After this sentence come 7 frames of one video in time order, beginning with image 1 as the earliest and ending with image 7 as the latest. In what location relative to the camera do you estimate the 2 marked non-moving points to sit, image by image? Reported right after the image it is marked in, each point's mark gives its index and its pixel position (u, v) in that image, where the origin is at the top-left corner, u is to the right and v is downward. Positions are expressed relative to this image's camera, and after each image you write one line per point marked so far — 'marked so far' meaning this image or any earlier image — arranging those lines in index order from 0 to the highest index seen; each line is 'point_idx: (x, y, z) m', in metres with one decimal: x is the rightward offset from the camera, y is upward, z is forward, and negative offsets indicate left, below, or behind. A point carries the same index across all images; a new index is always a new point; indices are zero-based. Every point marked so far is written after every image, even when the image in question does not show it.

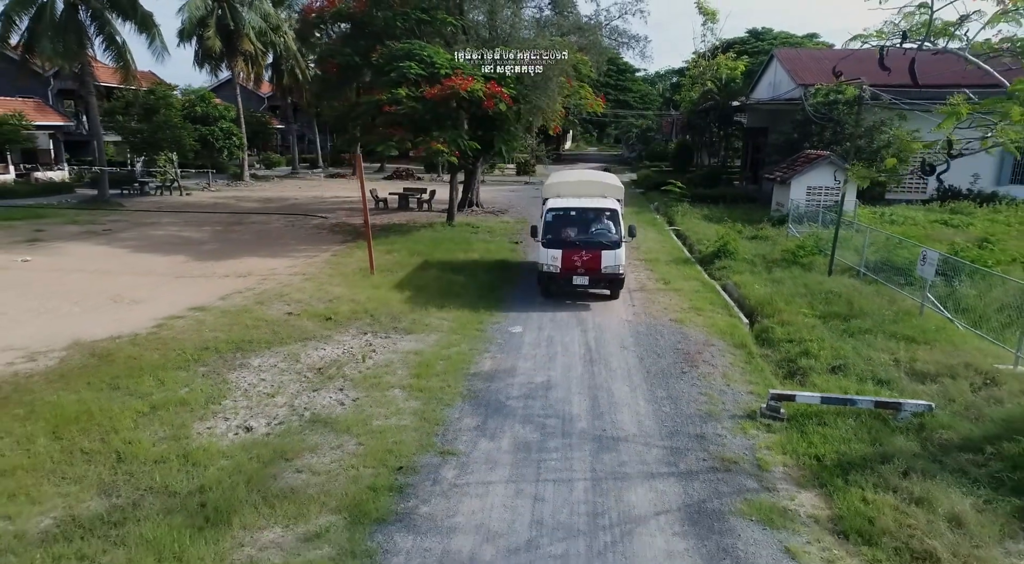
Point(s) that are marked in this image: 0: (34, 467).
0: (-4.7, -1.8, +6.3) m
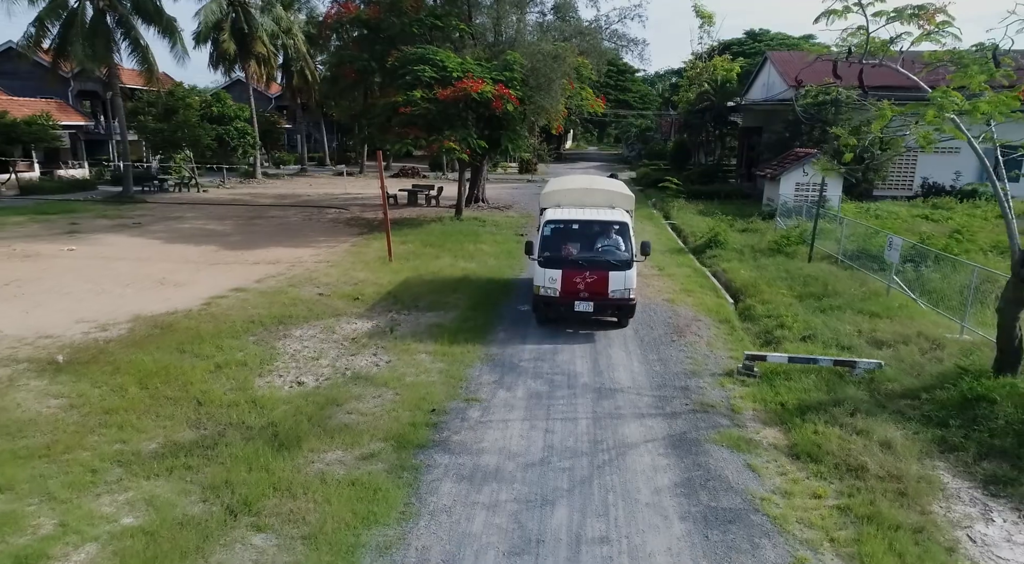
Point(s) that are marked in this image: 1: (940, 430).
0: (-4.5, -1.5, +7.6) m
1: (+4.6, -1.6, +7.0) m
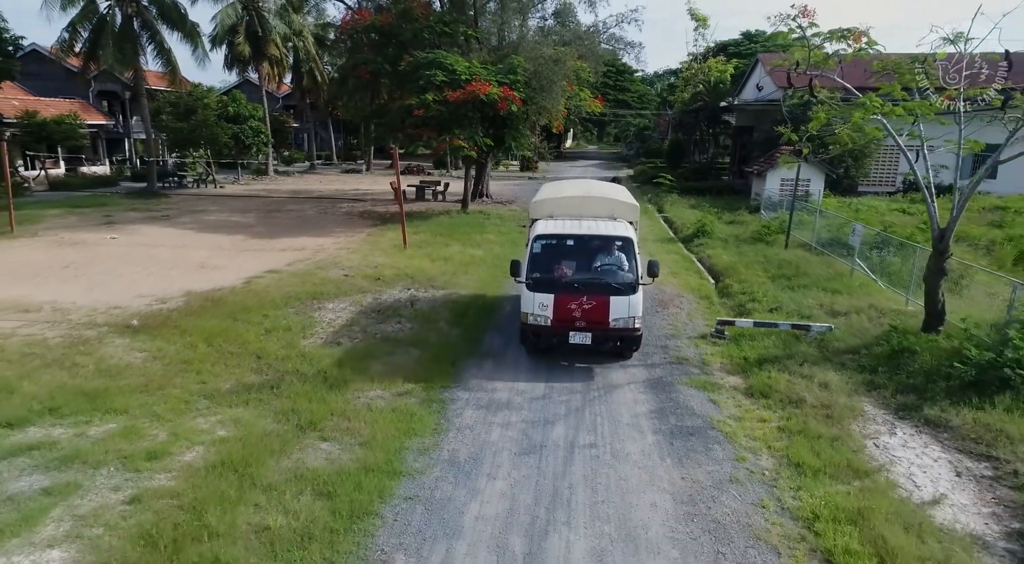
0: (-4.4, -1.1, +9.2) m
1: (+4.7, -1.2, +8.5) m
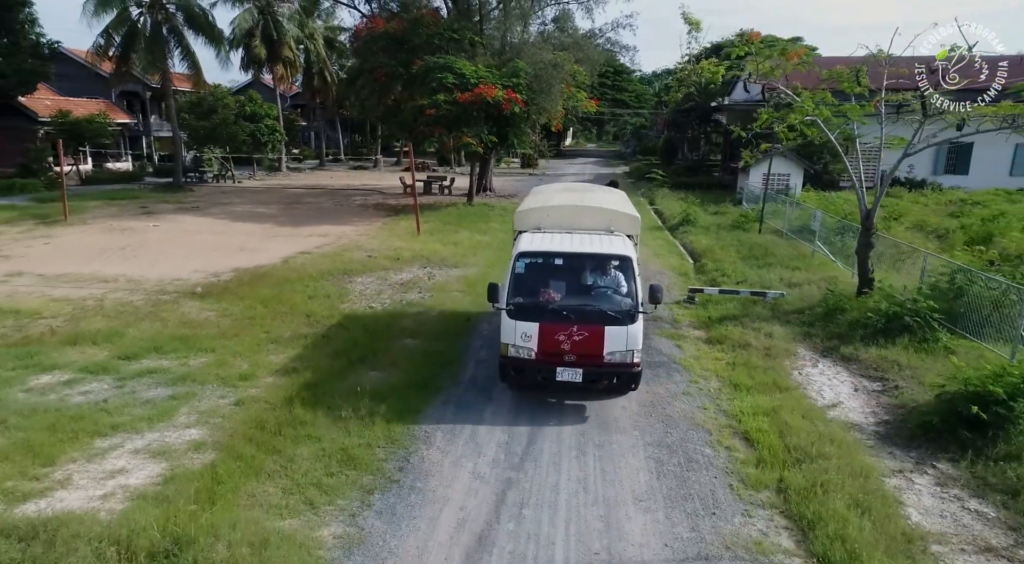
0: (-4.3, -0.6, +11.2) m
1: (+4.8, -0.7, +10.5) m
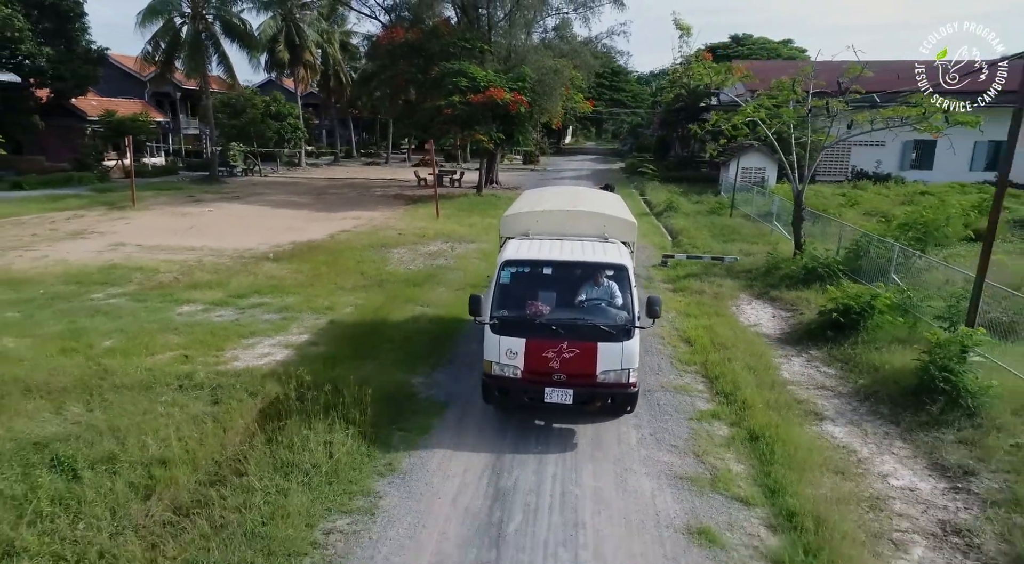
0: (-4.1, +0.2, +14.3) m
1: (+5.0, 0.0, +13.6) m
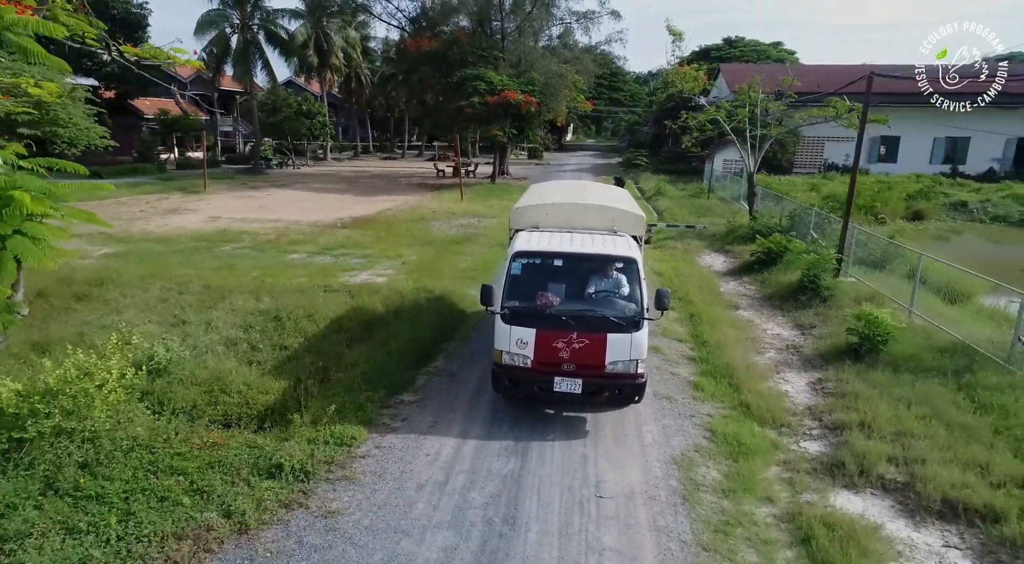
0: (-3.6, +1.3, +18.4) m
1: (+5.6, +1.1, +17.7) m
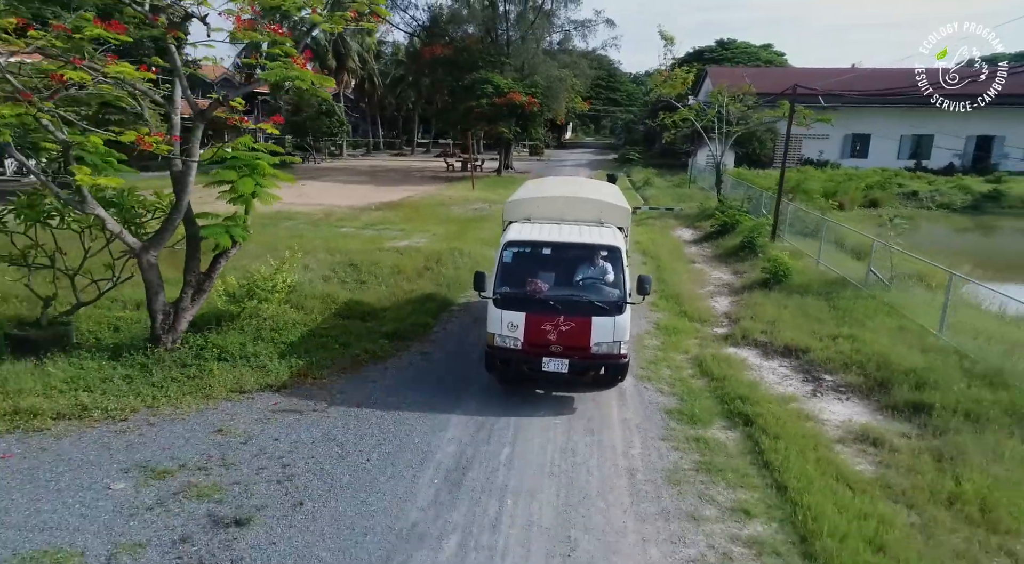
0: (-3.3, +2.2, +22.0) m
1: (+5.8, +2.0, +21.3) m
